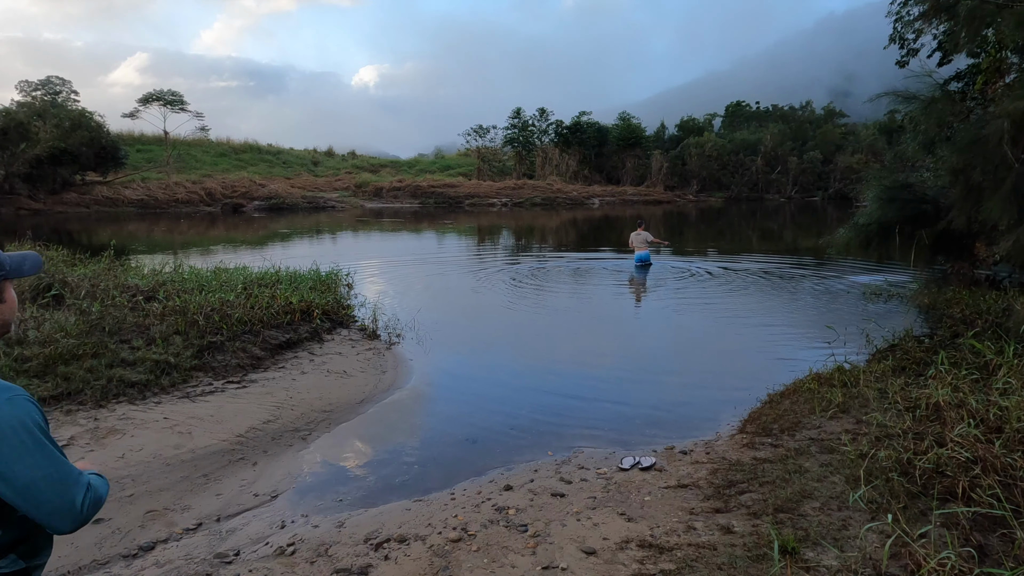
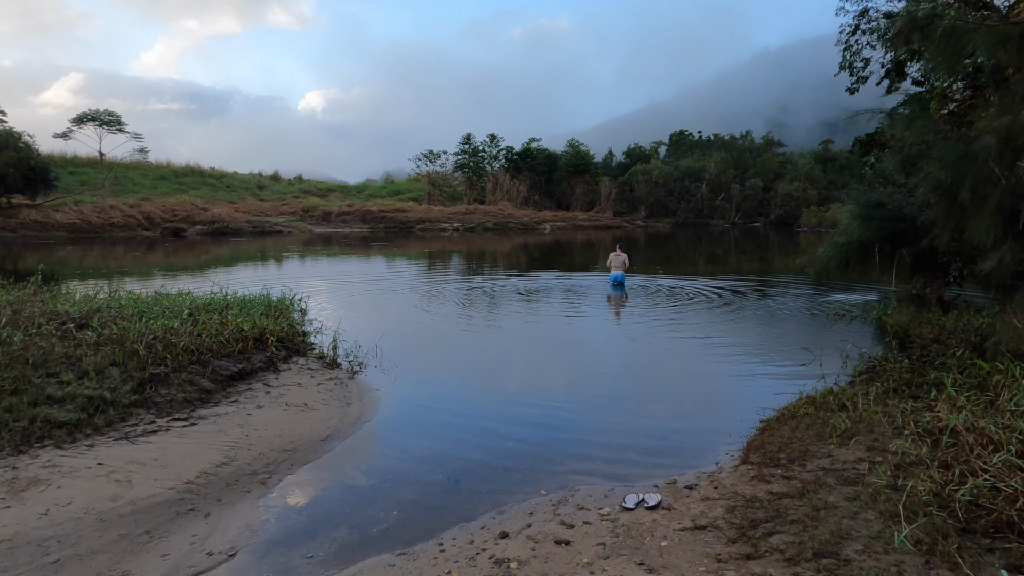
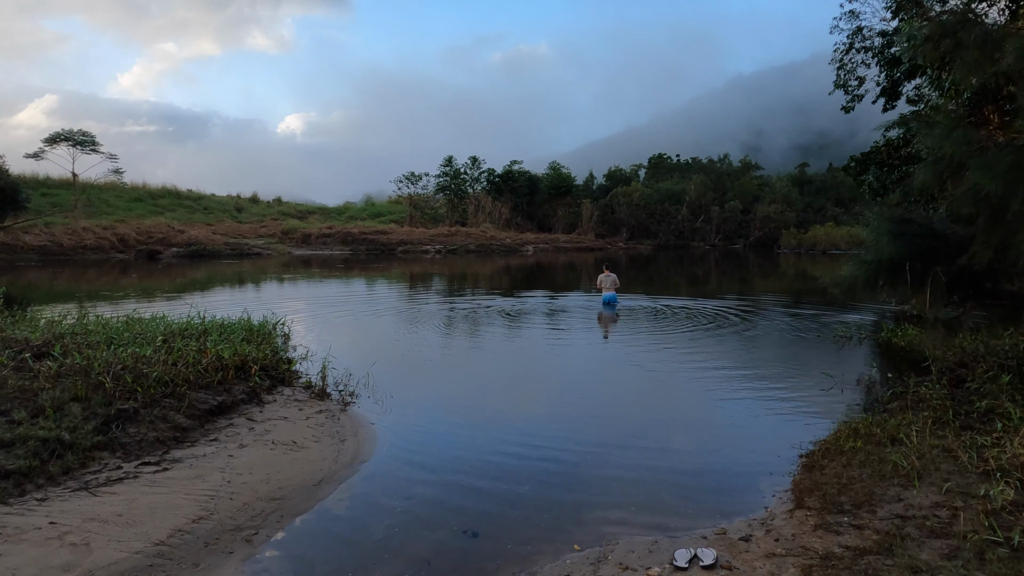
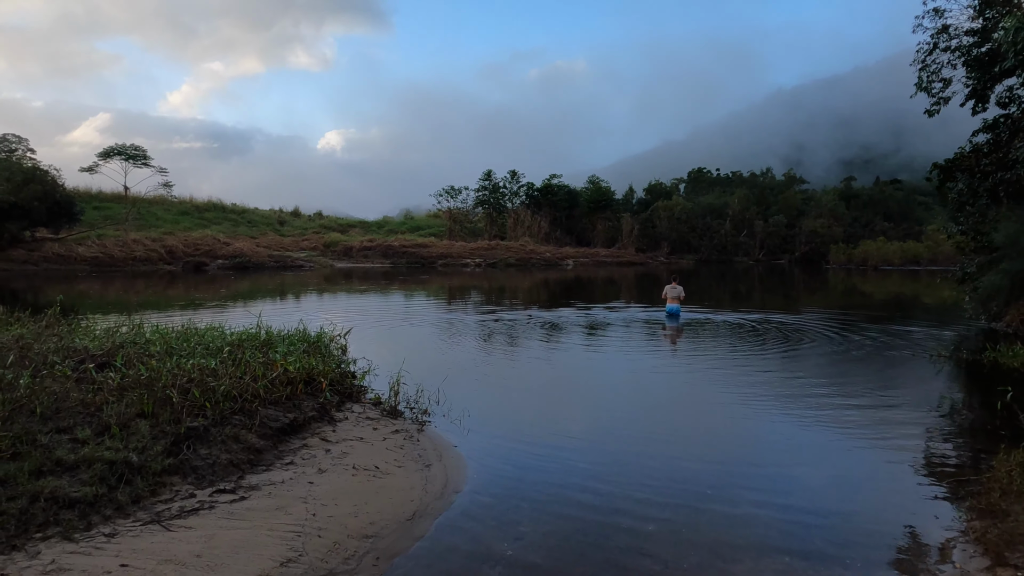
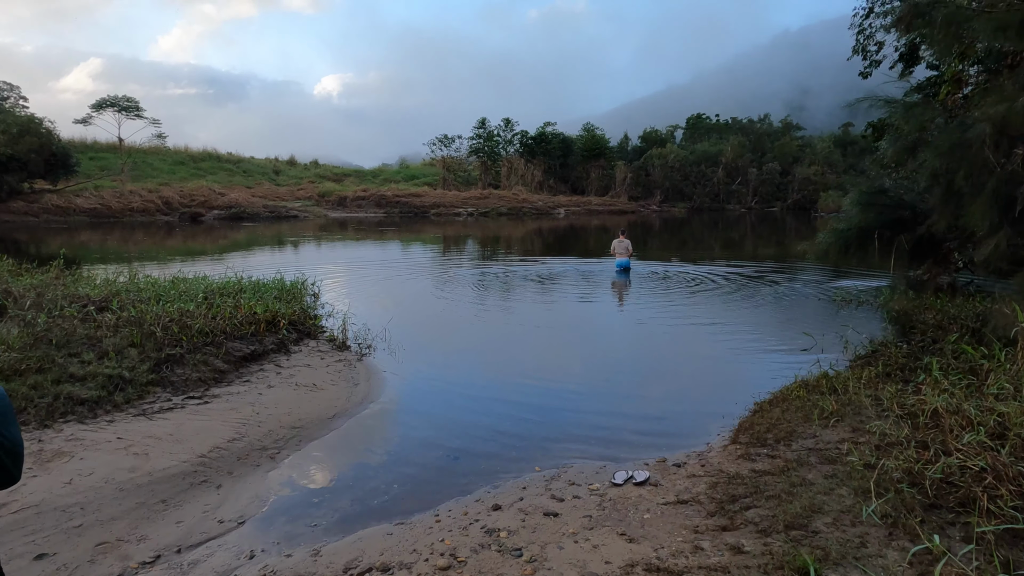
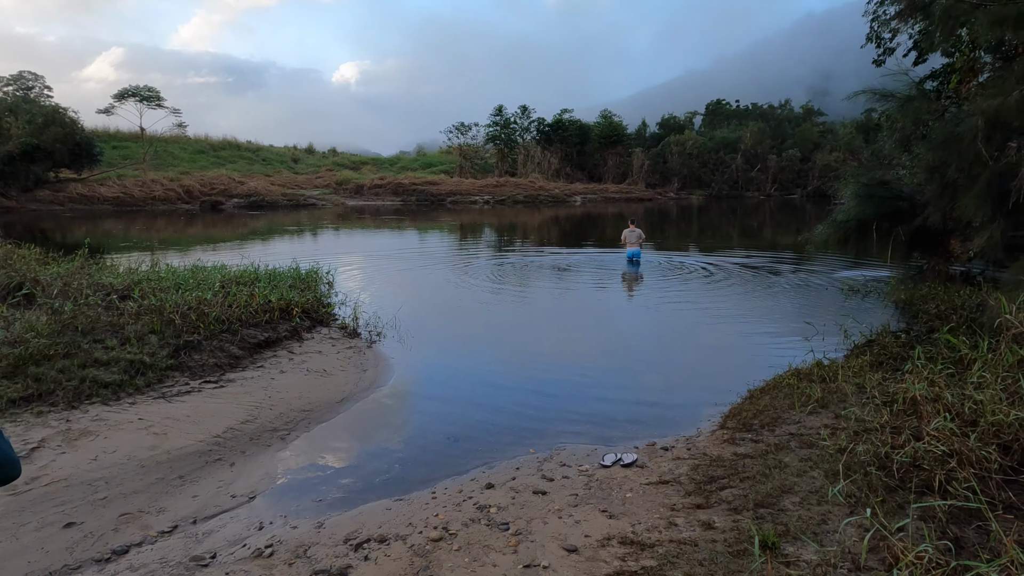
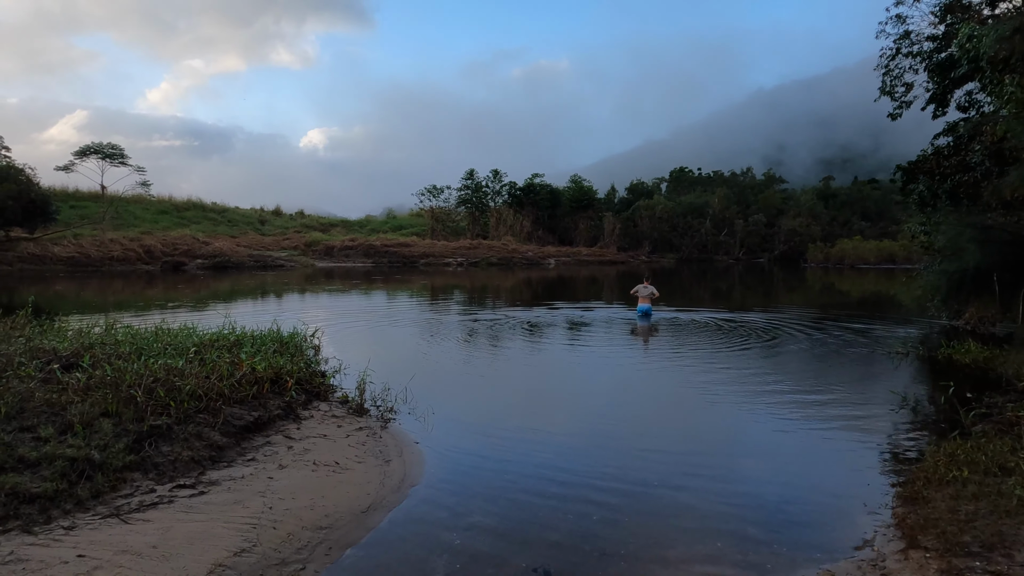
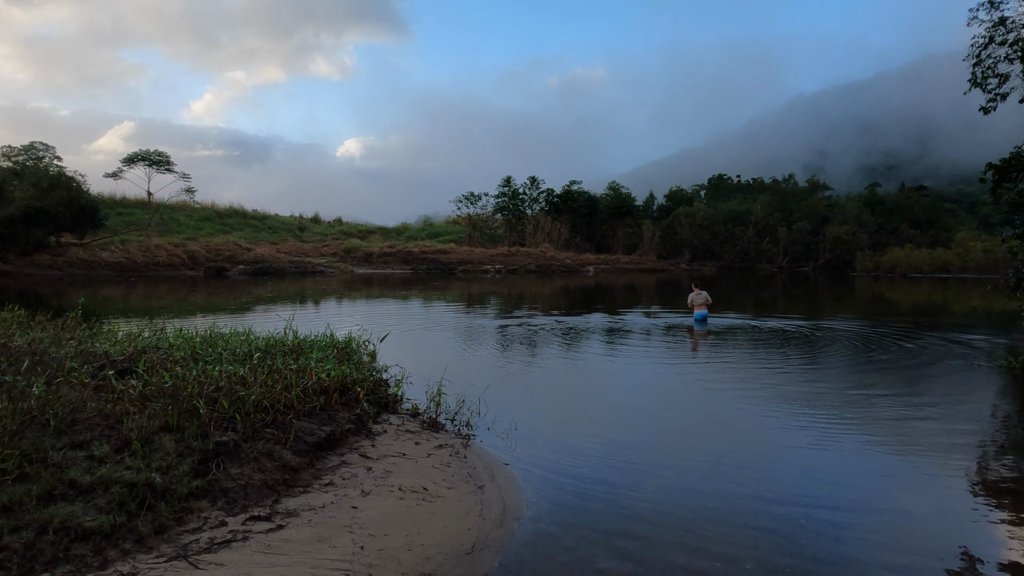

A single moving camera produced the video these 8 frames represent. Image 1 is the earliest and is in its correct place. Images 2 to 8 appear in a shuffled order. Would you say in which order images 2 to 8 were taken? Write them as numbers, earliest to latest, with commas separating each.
6, 5, 2, 3, 7, 4, 8
